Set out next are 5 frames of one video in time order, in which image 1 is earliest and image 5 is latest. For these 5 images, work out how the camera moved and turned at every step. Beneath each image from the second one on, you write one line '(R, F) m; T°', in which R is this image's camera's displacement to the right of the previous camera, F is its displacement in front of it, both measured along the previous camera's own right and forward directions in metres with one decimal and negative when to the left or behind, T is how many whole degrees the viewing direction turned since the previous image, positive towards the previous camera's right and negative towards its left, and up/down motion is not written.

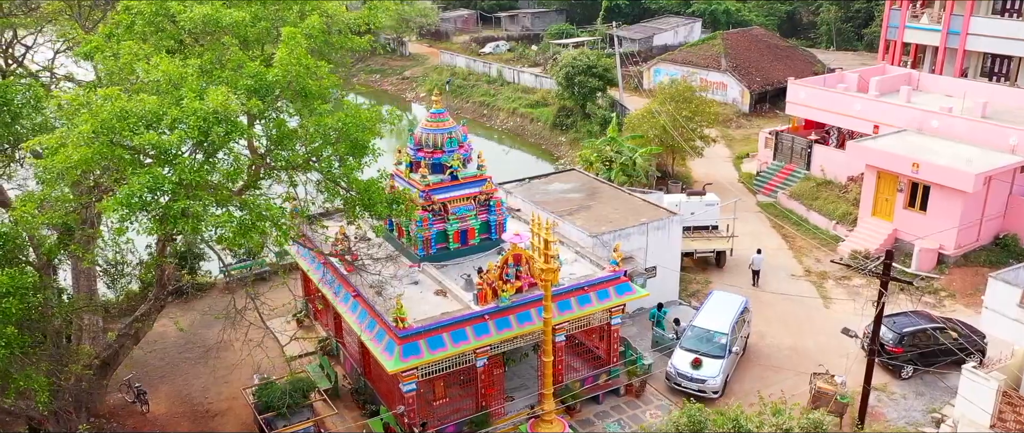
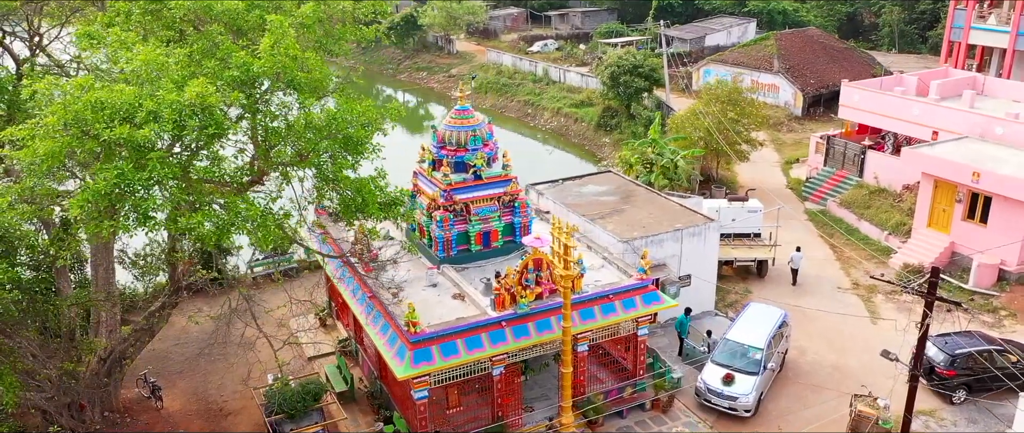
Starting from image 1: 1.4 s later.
(+0.5, +0.7) m; -4°
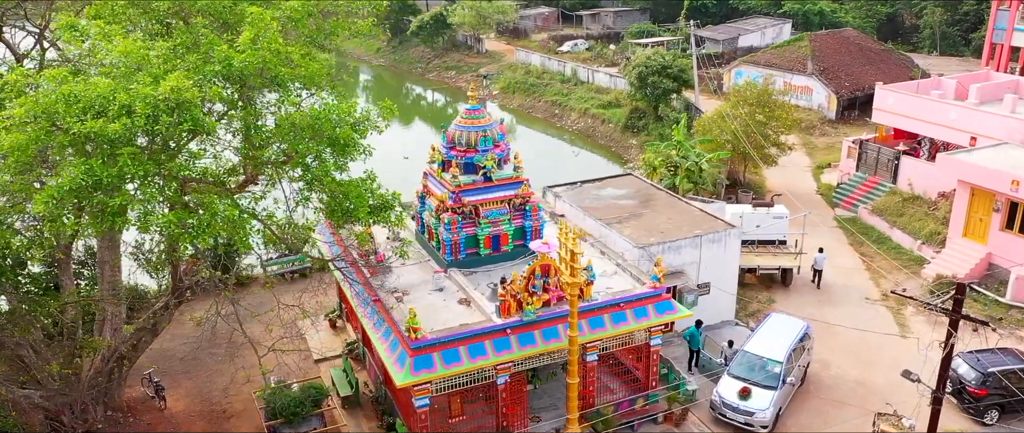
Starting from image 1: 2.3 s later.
(+0.4, +0.5) m; -2°
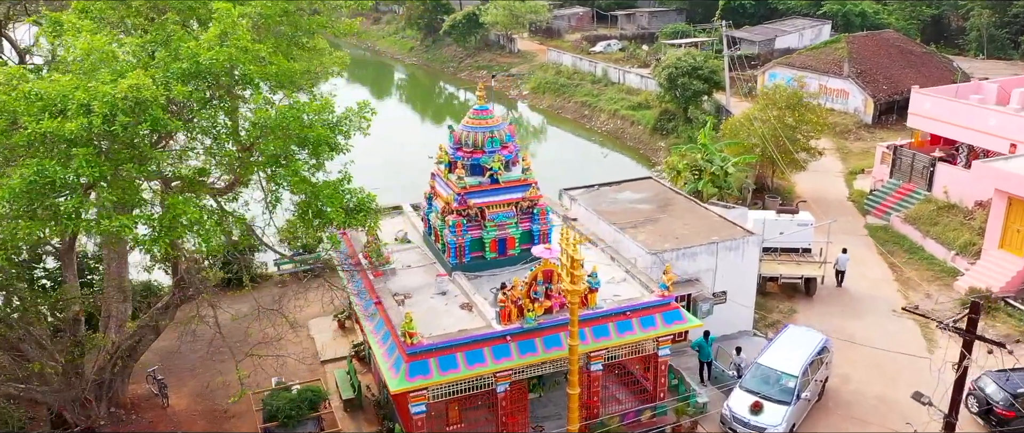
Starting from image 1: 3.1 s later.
(+0.6, +0.4) m; -3°
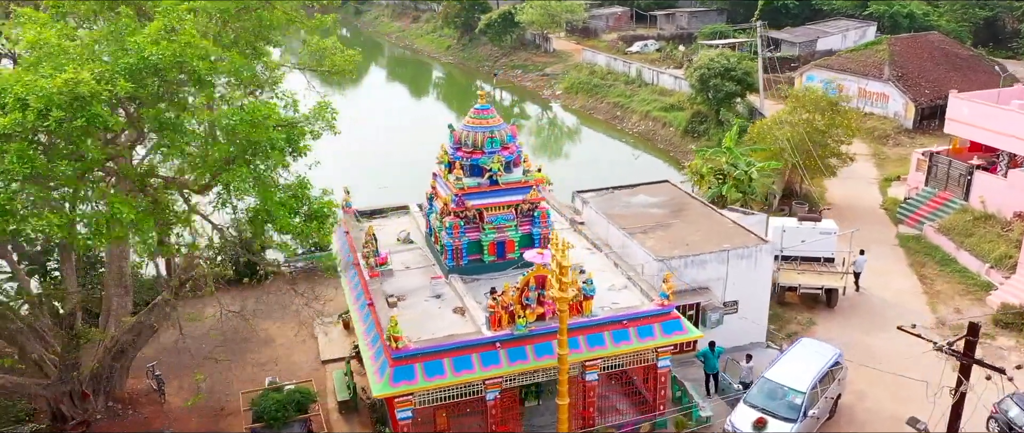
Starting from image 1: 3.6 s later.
(+0.8, +0.4) m; -3°
